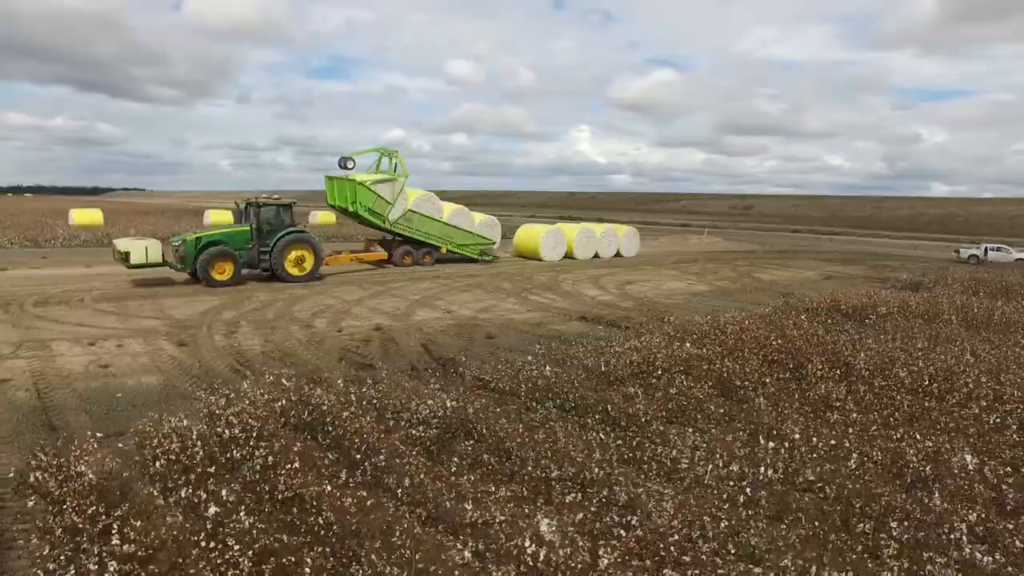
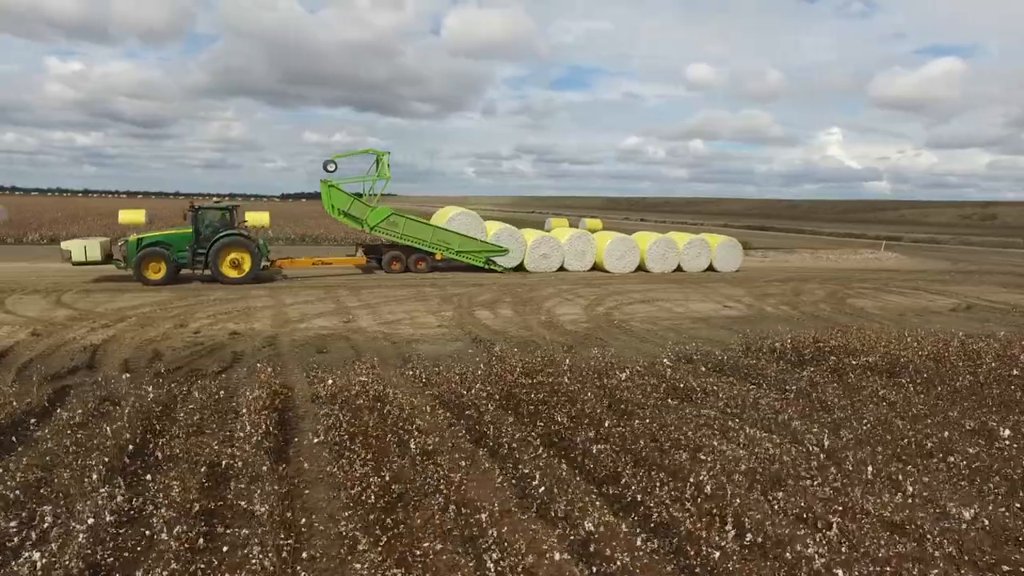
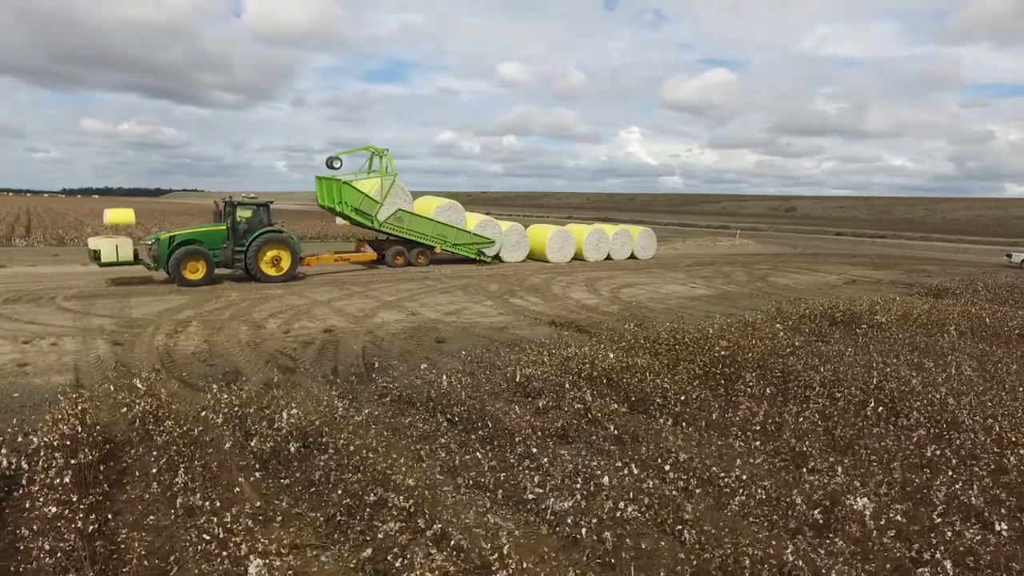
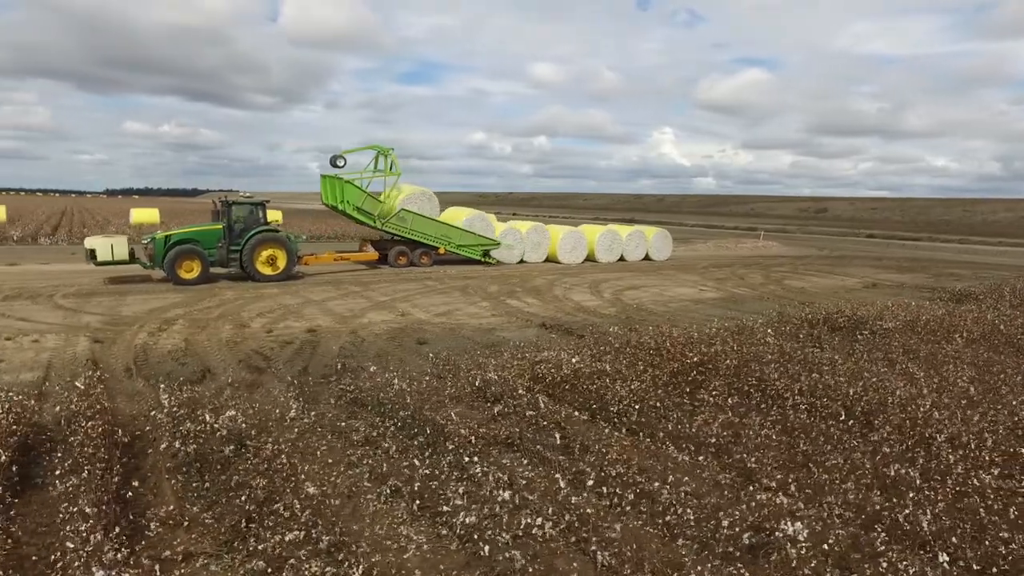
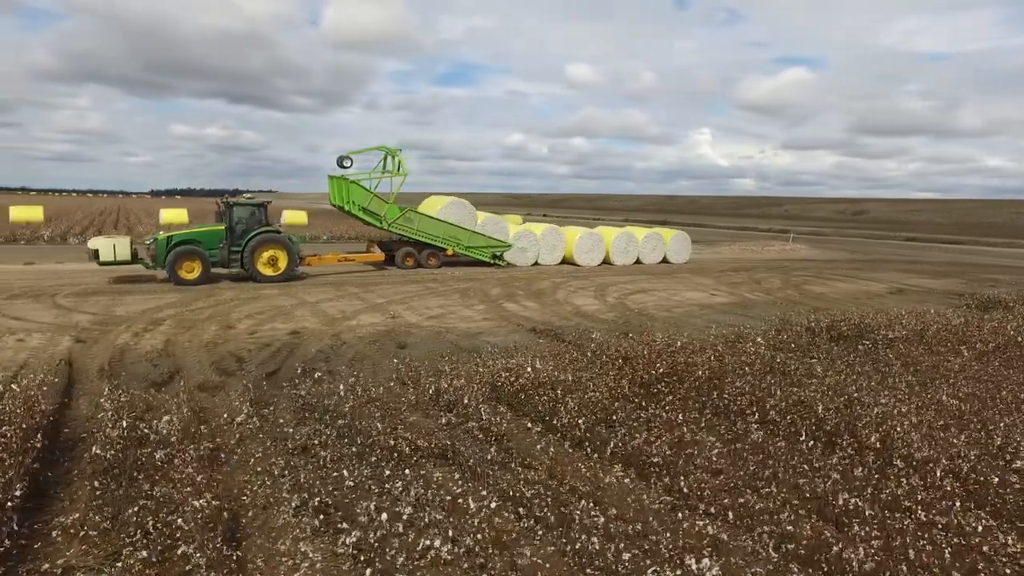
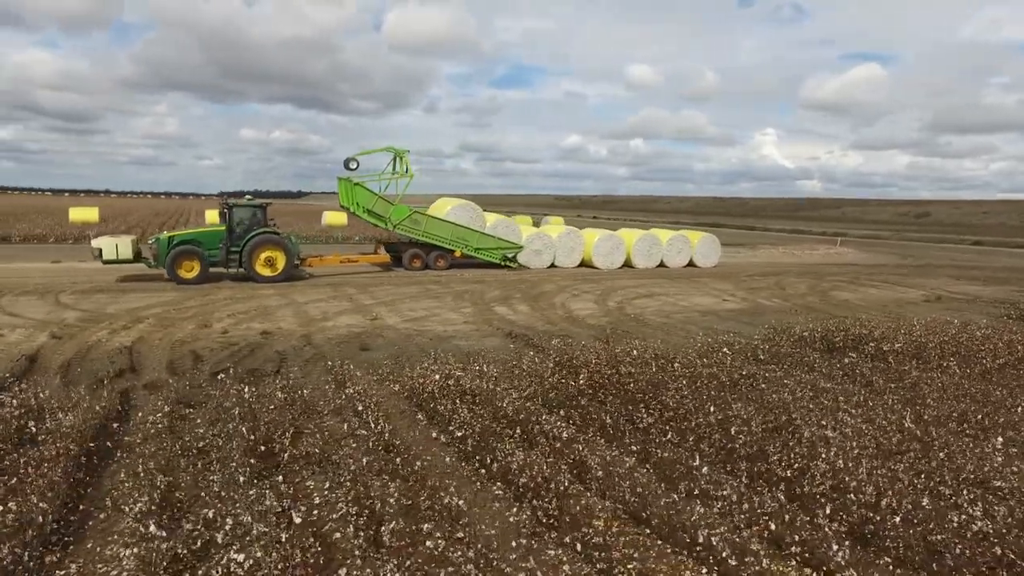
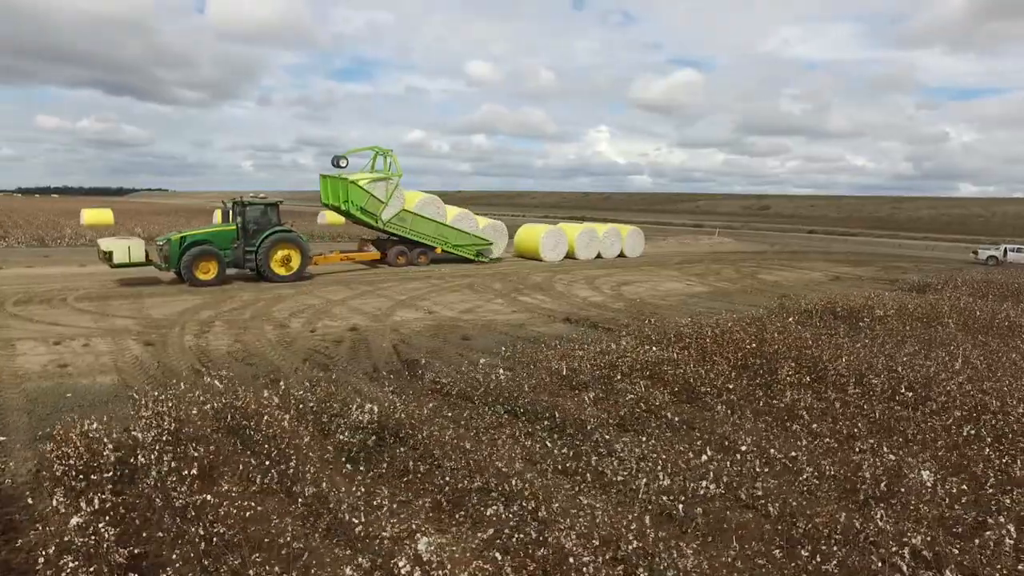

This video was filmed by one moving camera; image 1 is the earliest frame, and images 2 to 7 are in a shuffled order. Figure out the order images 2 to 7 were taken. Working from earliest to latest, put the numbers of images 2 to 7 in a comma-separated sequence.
7, 3, 4, 5, 6, 2
